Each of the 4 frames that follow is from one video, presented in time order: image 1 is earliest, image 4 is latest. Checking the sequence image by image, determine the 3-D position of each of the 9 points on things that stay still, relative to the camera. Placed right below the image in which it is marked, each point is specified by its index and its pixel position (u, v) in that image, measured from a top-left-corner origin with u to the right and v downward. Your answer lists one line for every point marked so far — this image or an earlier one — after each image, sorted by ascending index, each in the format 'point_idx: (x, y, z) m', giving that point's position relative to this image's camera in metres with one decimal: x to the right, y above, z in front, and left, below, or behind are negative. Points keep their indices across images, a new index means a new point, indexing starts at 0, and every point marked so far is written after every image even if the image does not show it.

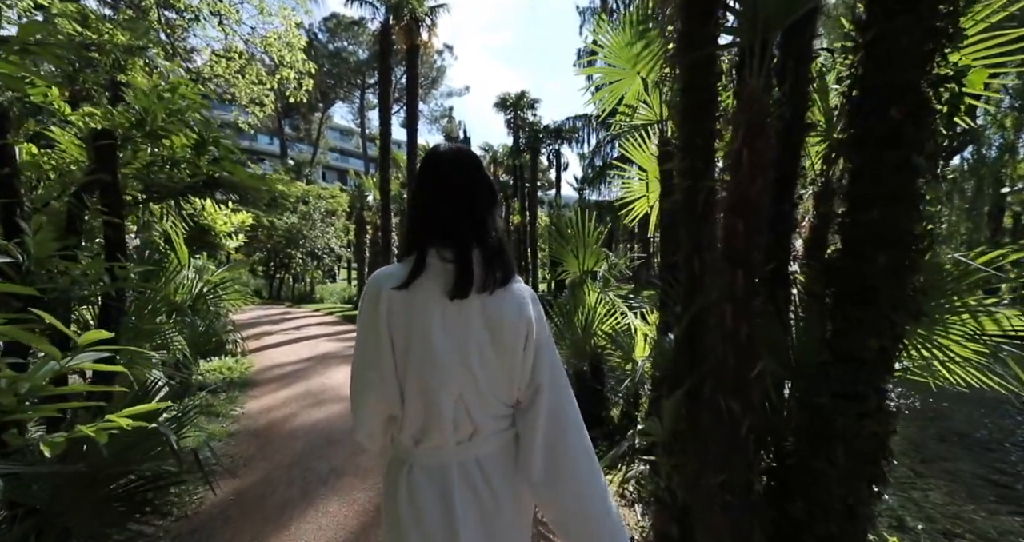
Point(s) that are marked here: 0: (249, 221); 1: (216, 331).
0: (-4.2, +0.8, +7.4) m
1: (-3.8, -0.8, +6.0) m
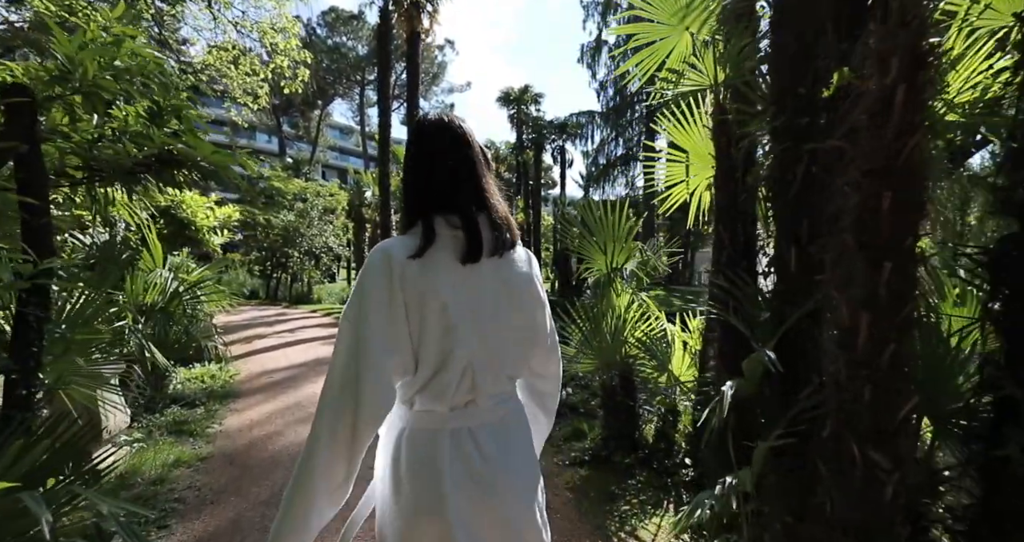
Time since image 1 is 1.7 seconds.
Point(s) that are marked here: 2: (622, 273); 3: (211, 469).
0: (-4.1, +0.8, +6.8) m
1: (-3.7, -0.8, +5.4) m
2: (+0.9, 0.0, +3.7) m
3: (-2.2, -1.4, +3.3) m
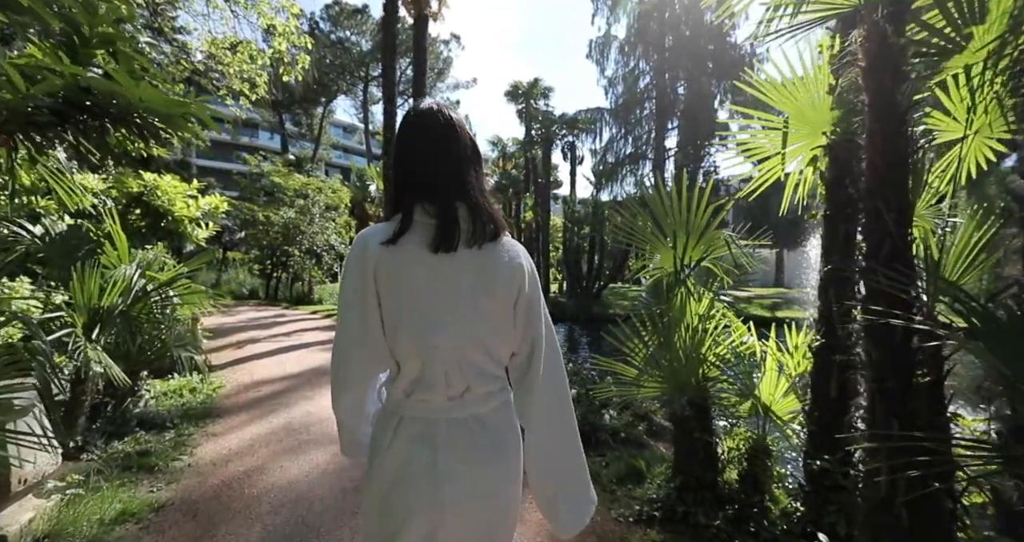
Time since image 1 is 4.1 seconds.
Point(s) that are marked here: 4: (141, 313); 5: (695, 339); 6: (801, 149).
0: (-3.8, +0.9, +6.0) m
1: (-3.4, -0.7, +4.6) m
2: (+1.1, 0.0, +2.9) m
3: (-1.9, -1.4, +2.6) m
4: (-3.1, -0.4, +3.9) m
5: (+1.1, -0.4, +2.7) m
6: (+1.7, +0.7, +2.6) m
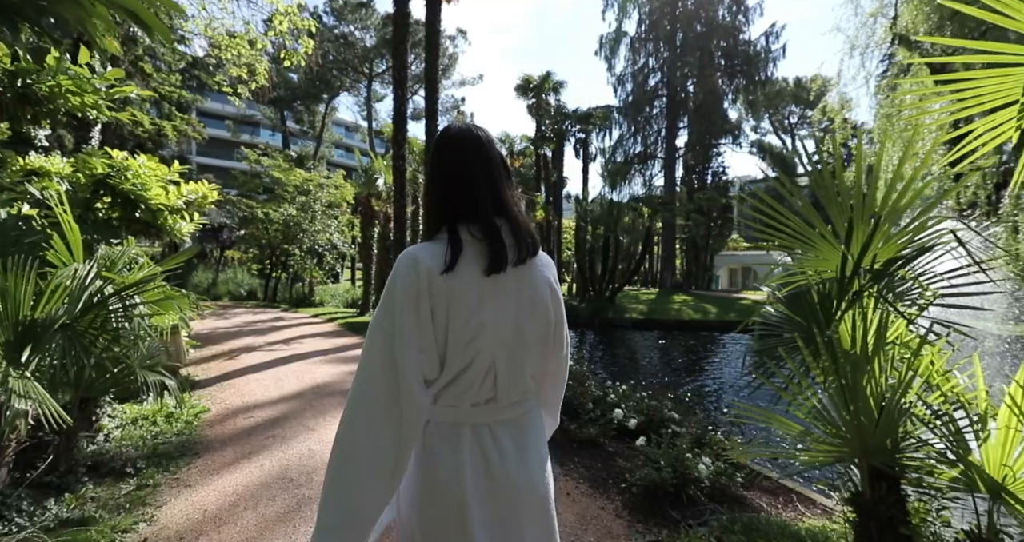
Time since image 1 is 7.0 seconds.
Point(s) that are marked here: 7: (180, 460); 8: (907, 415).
0: (-3.3, +0.8, +5.1) m
1: (-3.0, -0.7, +3.7) m
2: (+1.6, 0.0, +2.0) m
3: (-1.5, -1.4, +1.6) m
4: (-2.7, -0.4, +3.0) m
5: (+1.5, -0.4, +1.8) m
6: (+2.1, +0.7, +1.7) m
7: (-2.5, -1.4, +3.4) m
8: (+1.6, -0.6, +1.8) m
